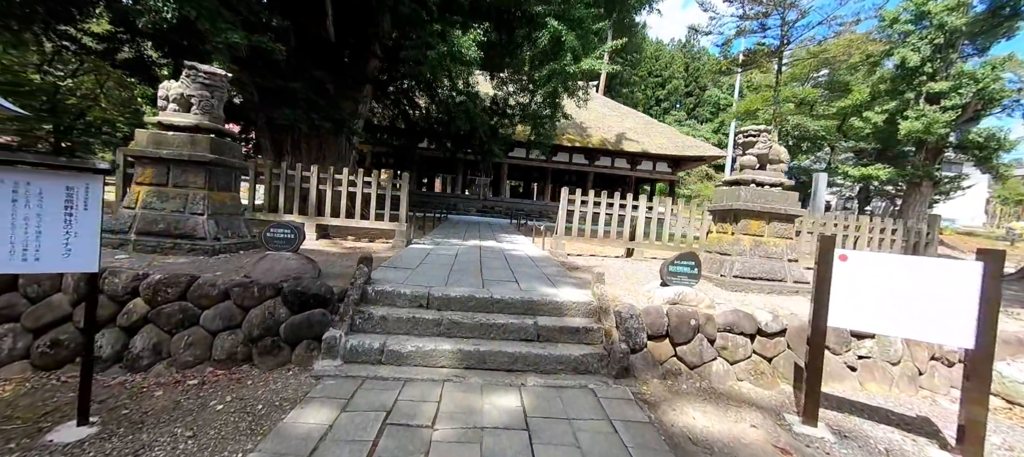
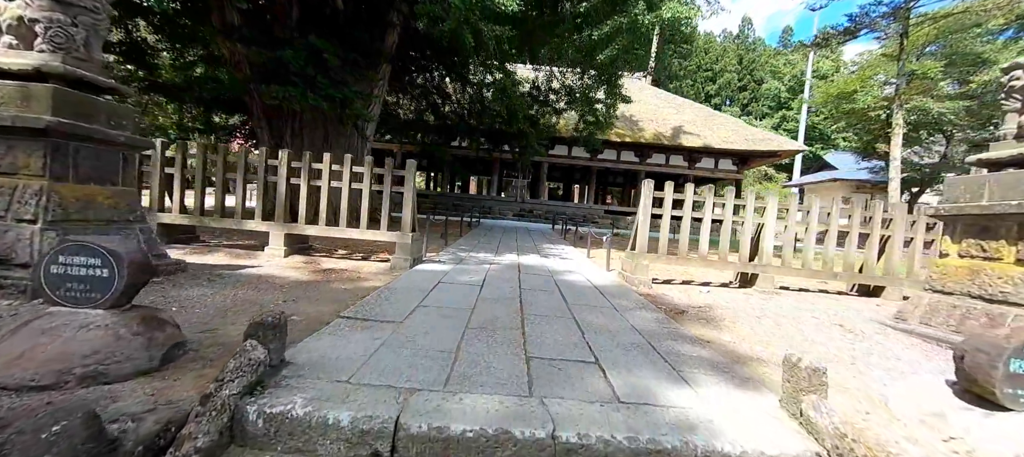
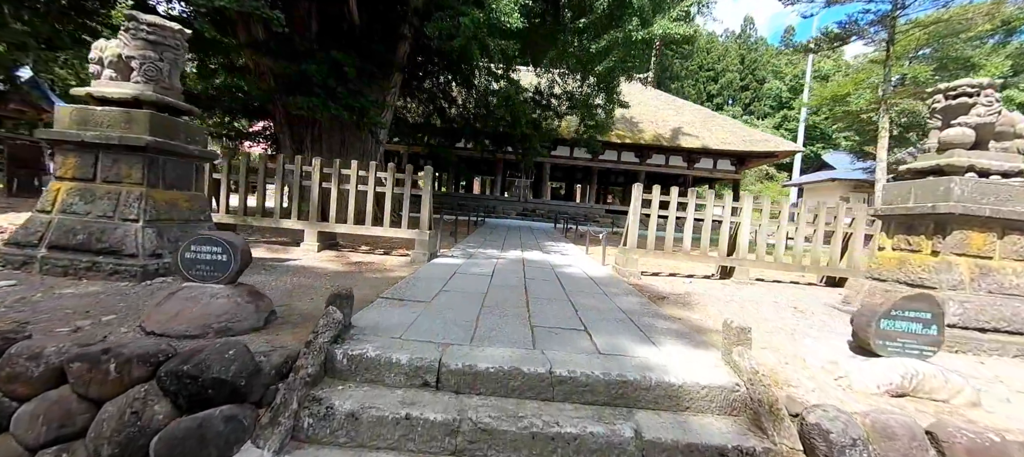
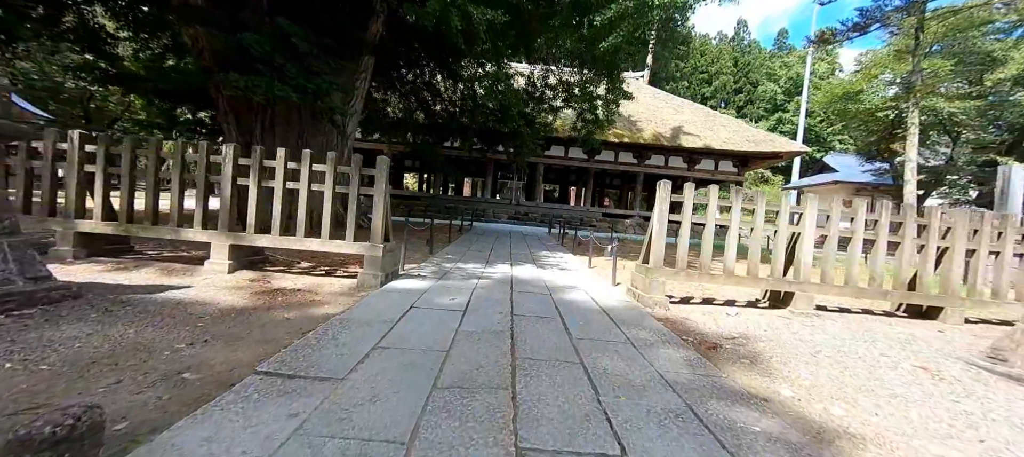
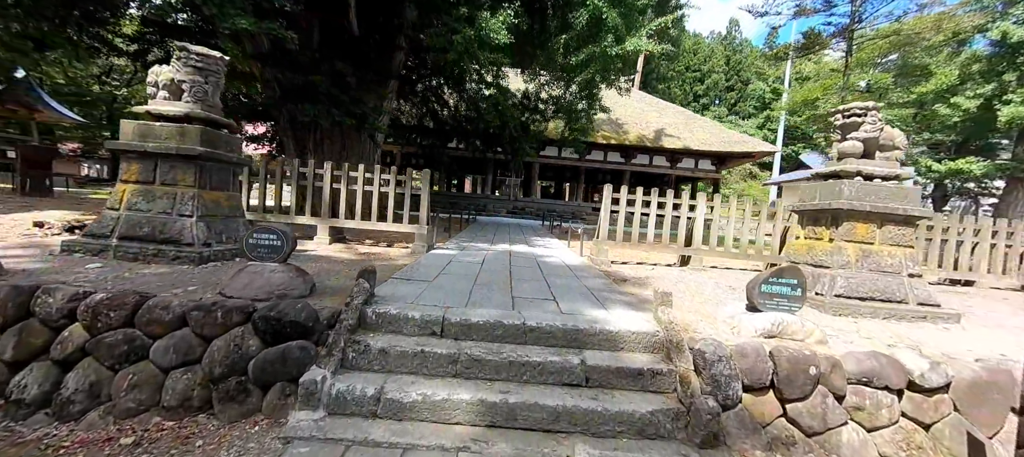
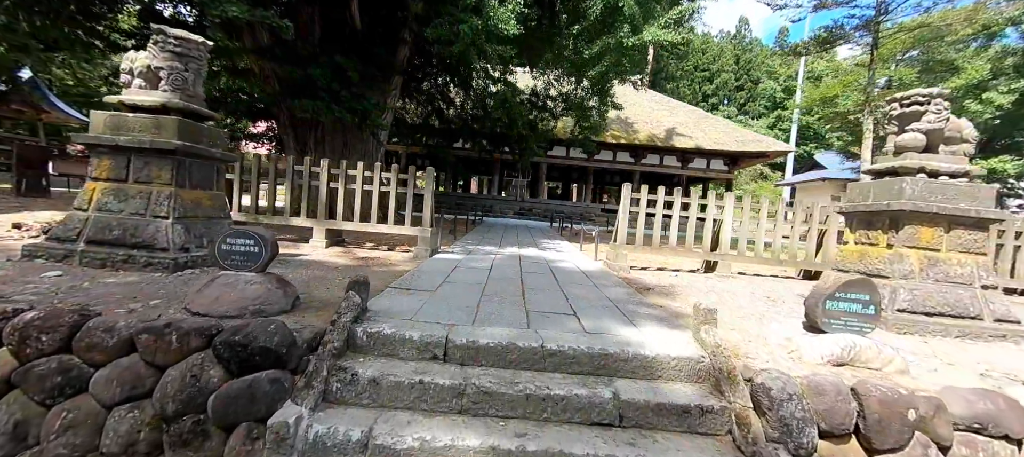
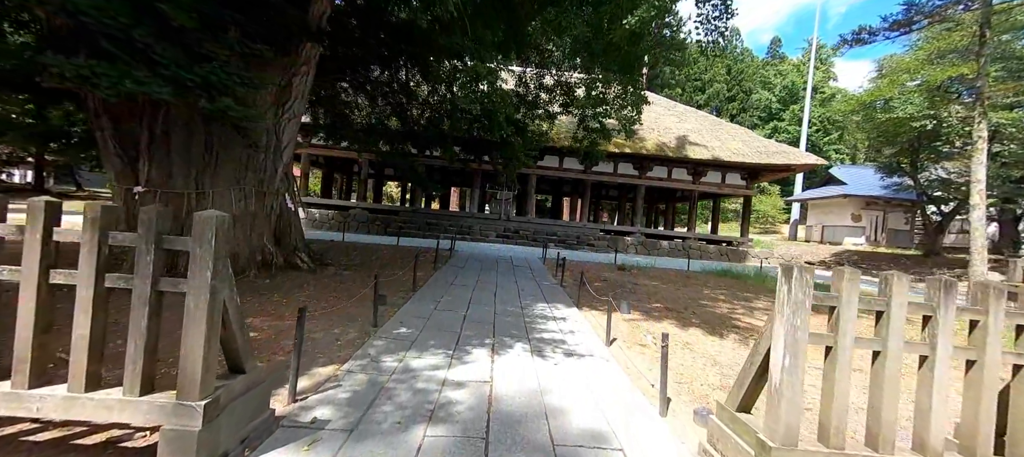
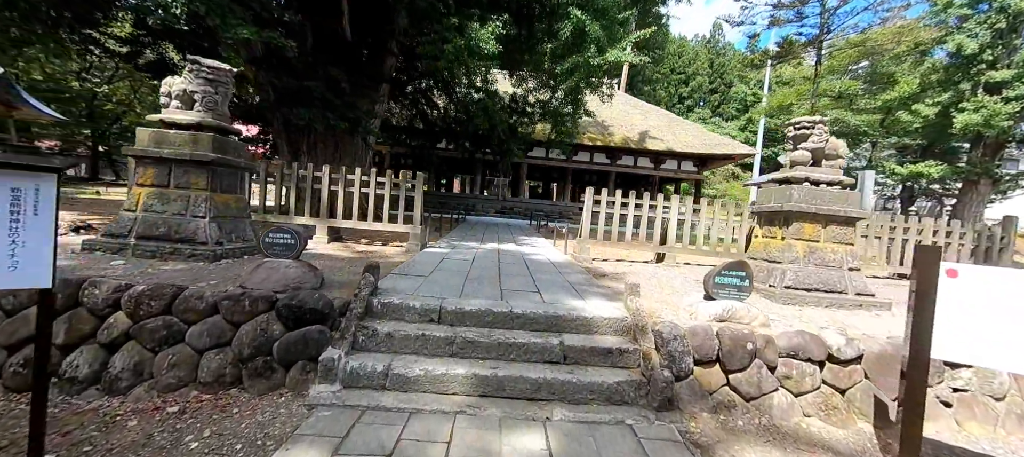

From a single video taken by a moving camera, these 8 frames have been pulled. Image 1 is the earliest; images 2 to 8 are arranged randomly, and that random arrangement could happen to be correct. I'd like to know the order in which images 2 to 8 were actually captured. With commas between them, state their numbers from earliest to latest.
8, 5, 6, 3, 2, 4, 7
